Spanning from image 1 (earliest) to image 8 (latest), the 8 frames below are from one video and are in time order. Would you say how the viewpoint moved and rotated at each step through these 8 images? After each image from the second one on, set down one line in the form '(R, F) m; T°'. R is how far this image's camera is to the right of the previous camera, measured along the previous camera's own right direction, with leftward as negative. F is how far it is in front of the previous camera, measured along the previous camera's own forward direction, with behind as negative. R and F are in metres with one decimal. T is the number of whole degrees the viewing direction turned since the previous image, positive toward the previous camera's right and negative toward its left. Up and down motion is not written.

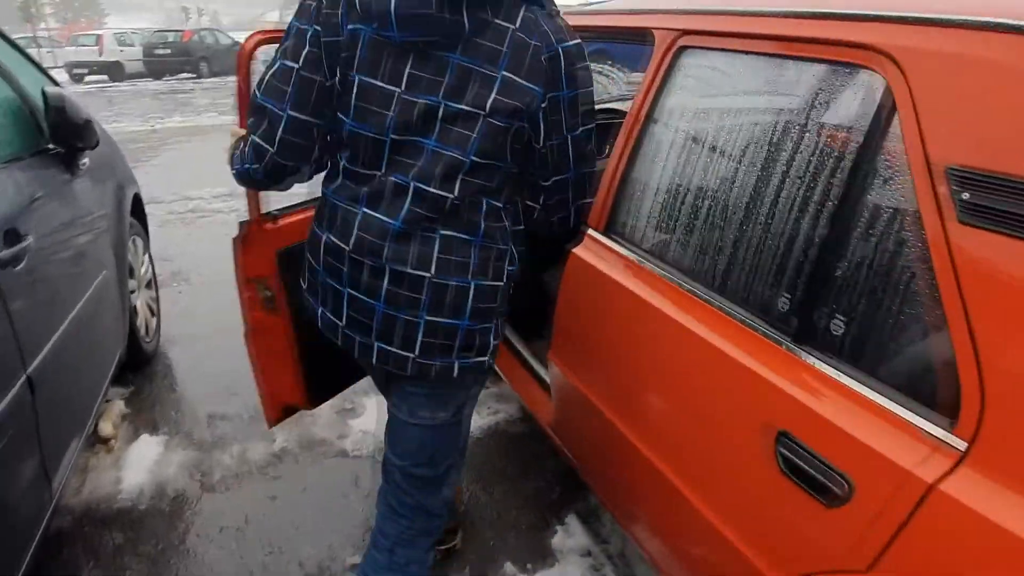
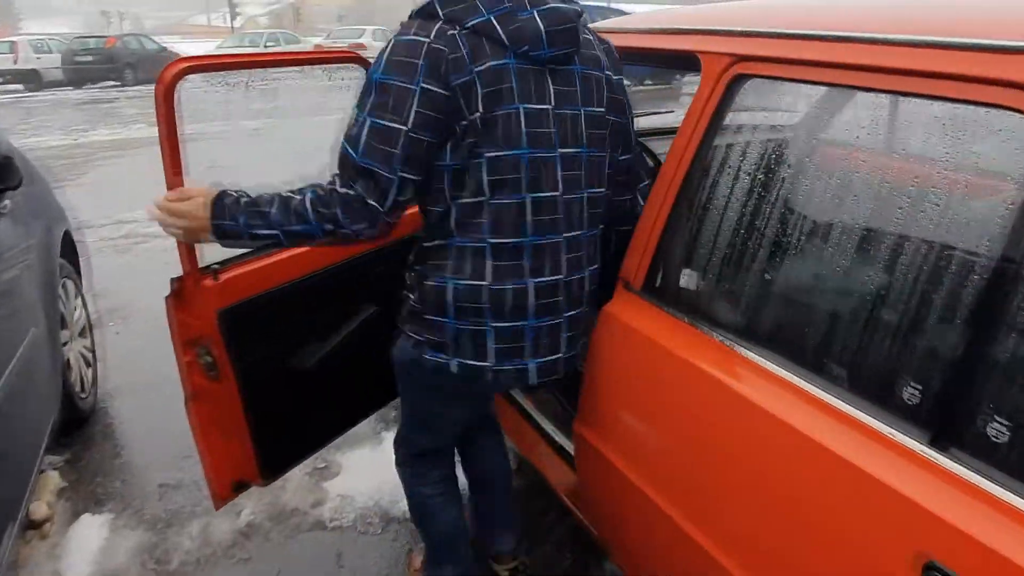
(-0.2, +0.3) m; +5°
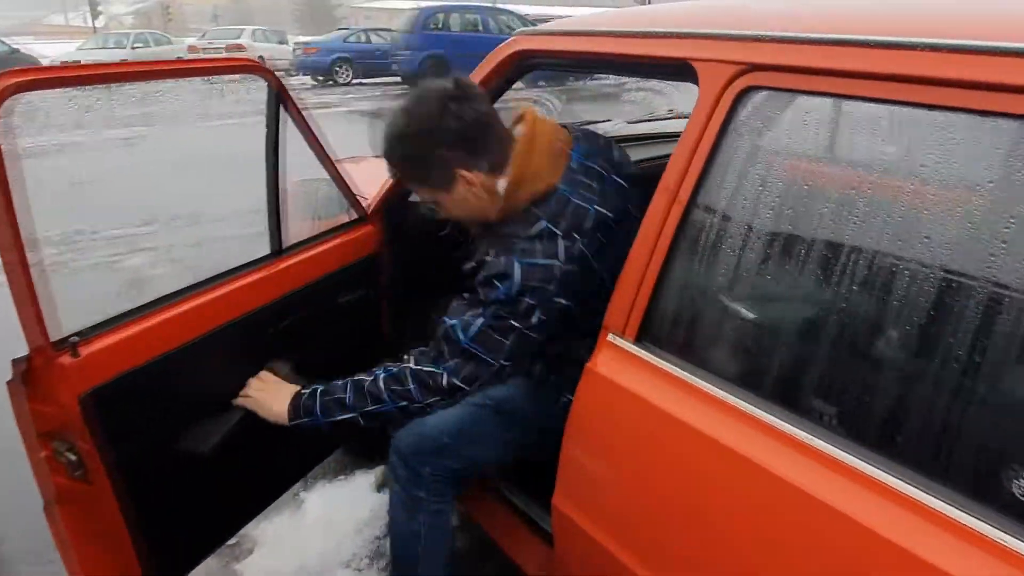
(-0.1, +0.3) m; +8°
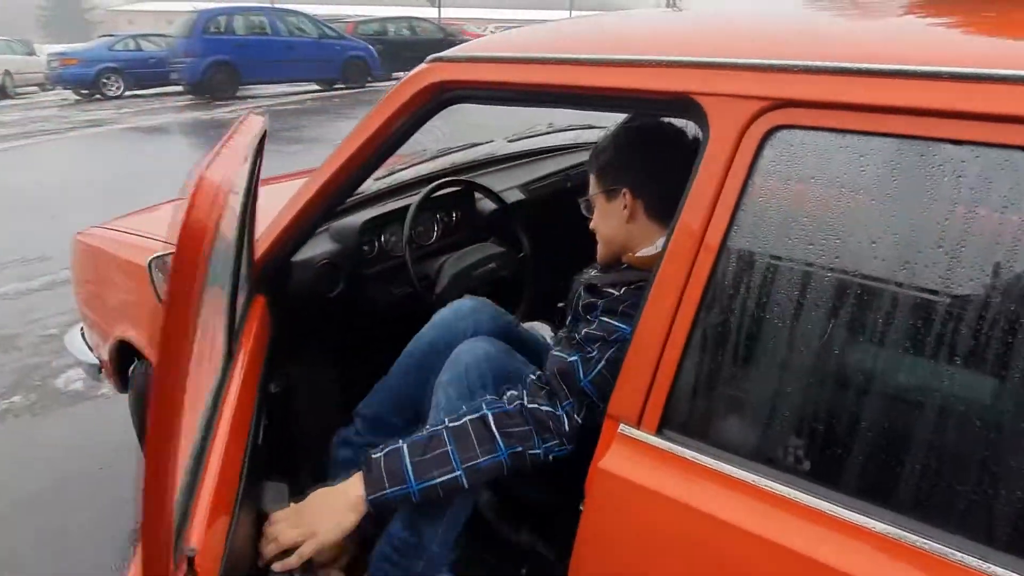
(-0.3, +0.3) m; +14°
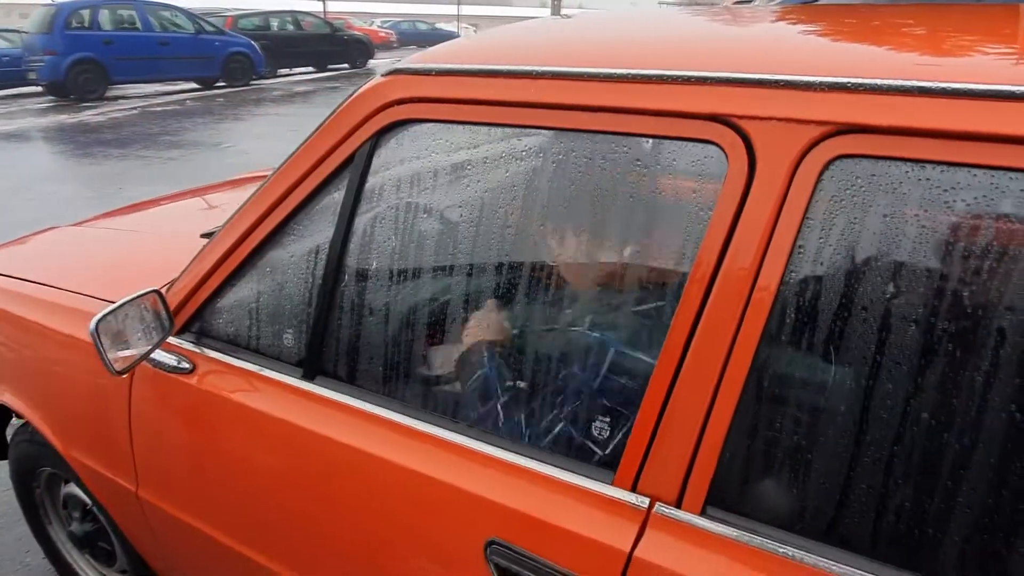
(-0.2, +0.2) m; +8°
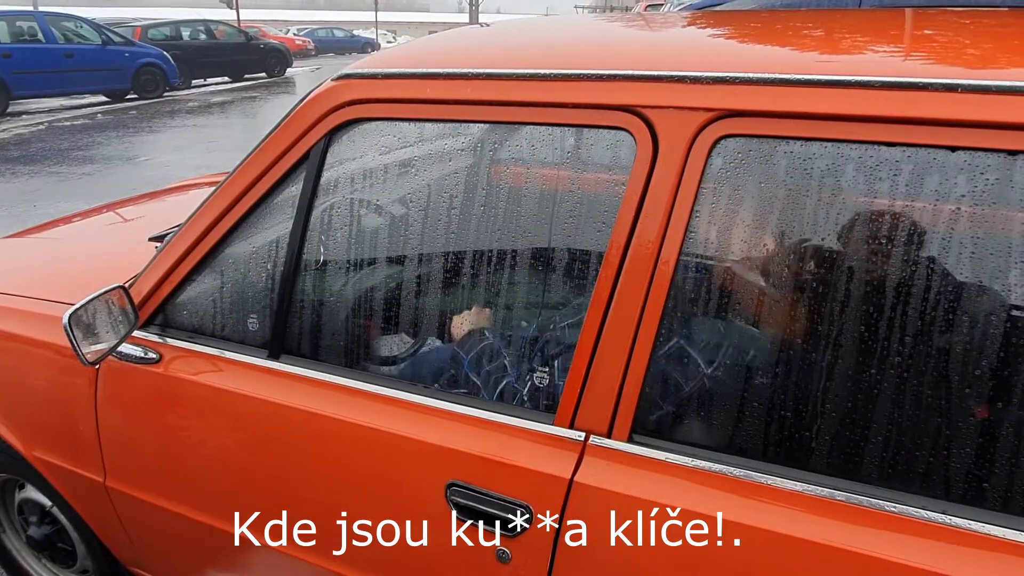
(0.0, -0.2) m; +5°
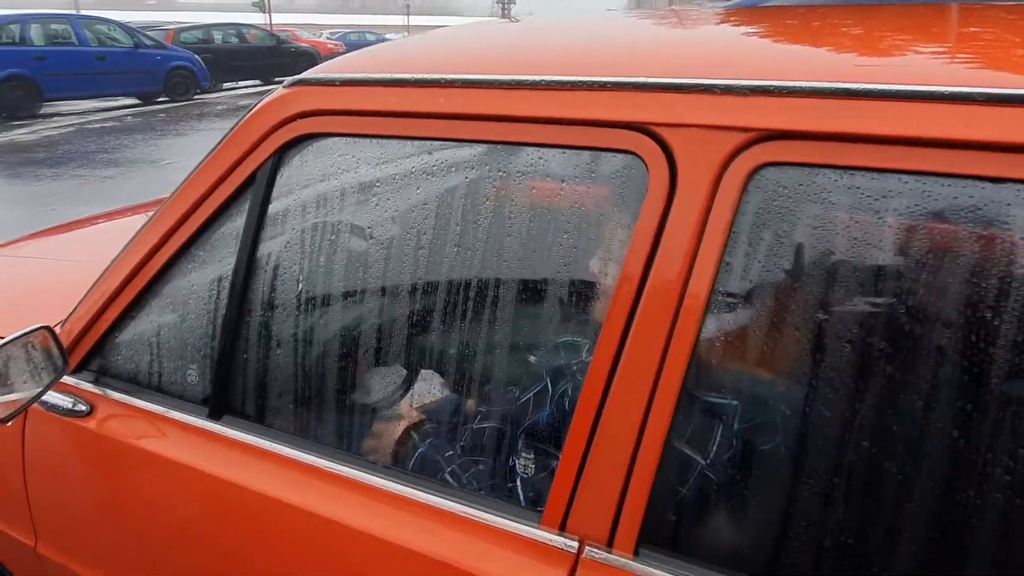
(+0.1, +0.3) m; -2°
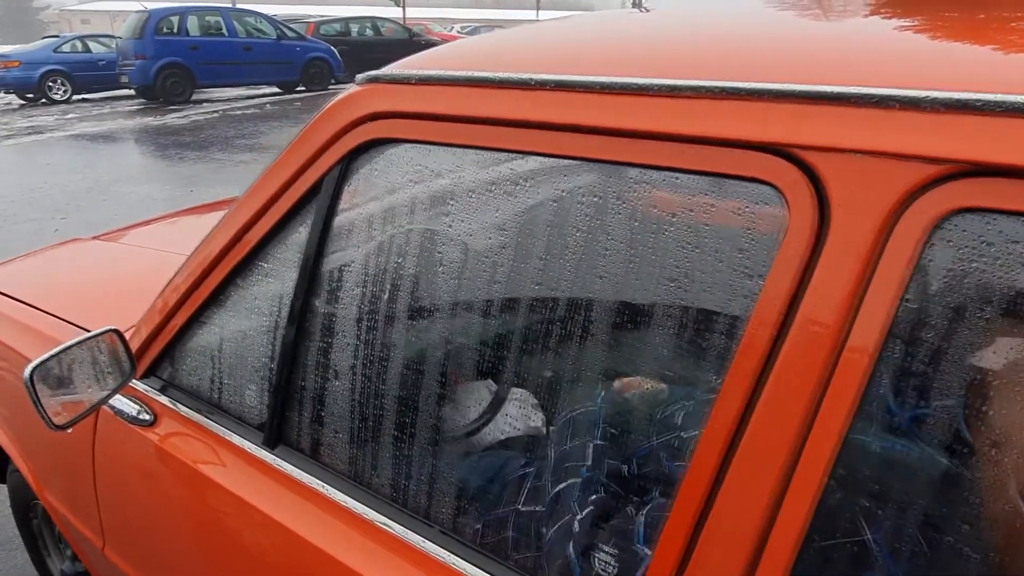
(0.0, +0.2) m; -9°
